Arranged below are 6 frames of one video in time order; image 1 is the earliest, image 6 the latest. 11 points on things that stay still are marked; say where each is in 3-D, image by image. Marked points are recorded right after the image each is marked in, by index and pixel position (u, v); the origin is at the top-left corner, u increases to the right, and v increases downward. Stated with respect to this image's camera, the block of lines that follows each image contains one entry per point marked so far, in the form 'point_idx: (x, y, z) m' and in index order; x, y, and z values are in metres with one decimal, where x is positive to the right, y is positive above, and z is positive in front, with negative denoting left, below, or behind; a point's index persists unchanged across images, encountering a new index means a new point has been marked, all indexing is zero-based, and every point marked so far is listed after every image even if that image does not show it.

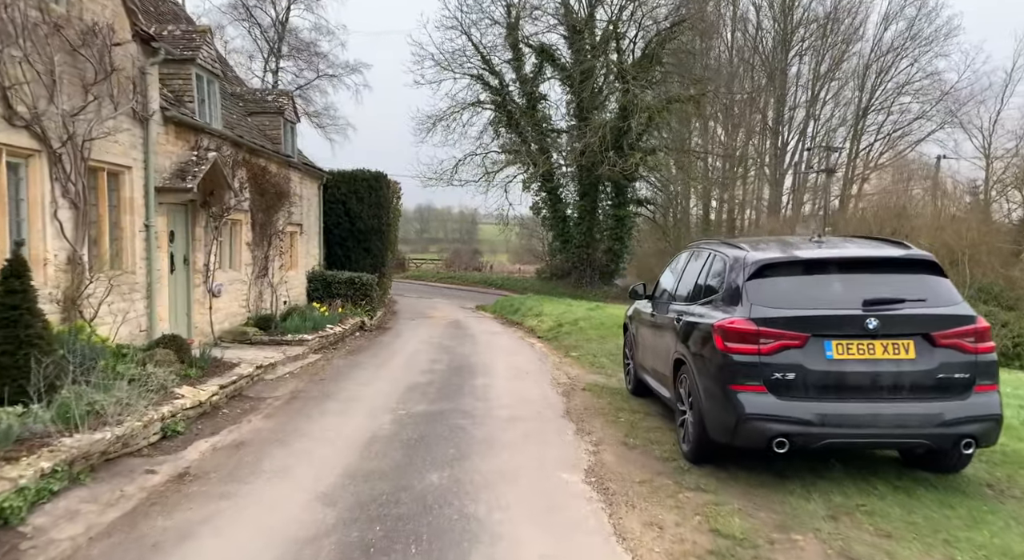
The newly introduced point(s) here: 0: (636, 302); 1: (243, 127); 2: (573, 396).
0: (+1.5, -0.3, +8.9) m
1: (-5.3, +3.0, +14.6) m
2: (+0.8, -1.5, +9.1) m
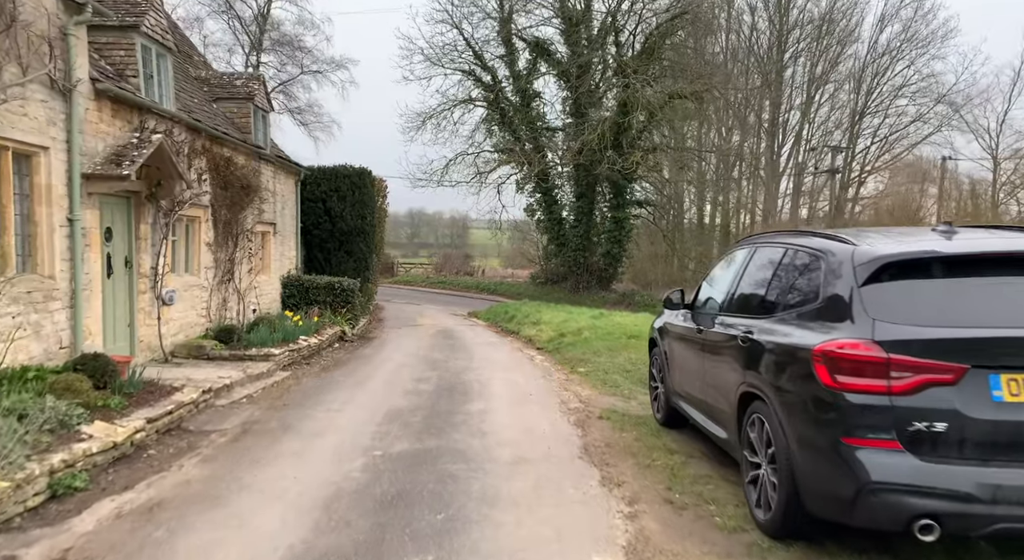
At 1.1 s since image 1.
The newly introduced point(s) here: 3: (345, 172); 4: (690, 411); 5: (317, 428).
0: (+1.6, -0.3, +7.3) m
1: (-5.4, +2.9, +12.9) m
2: (+0.8, -1.5, +7.5) m
3: (-4.4, +2.8, +19.4) m
4: (+1.5, -1.1, +6.5) m
5: (-1.9, -1.5, +7.3) m
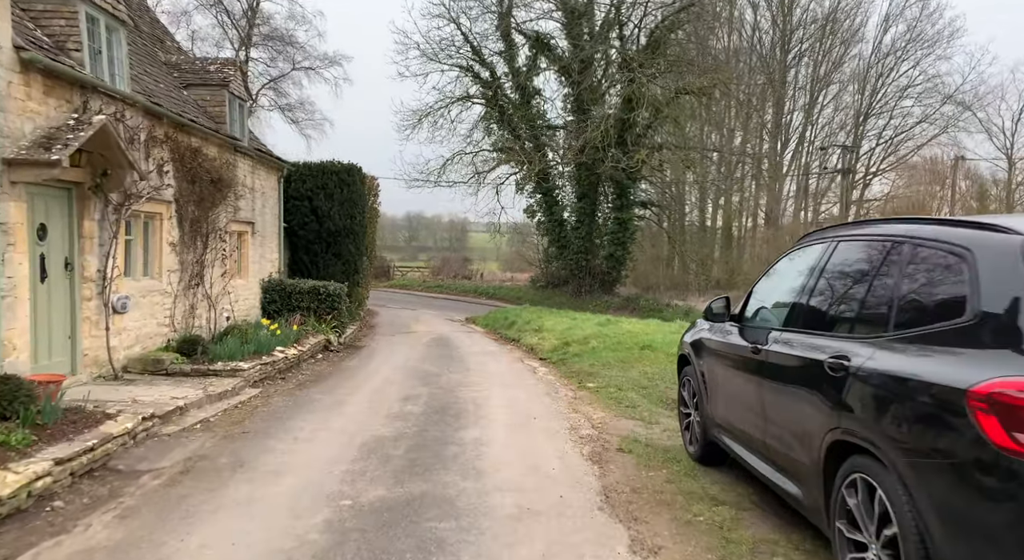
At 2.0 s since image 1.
0: (+1.6, -0.4, +6.0) m
1: (-5.4, +2.9, +11.6) m
2: (+0.8, -1.5, +6.2) m
3: (-4.4, +2.7, +18.1) m
4: (+1.6, -1.2, +5.2) m
5: (-1.9, -1.5, +5.9) m
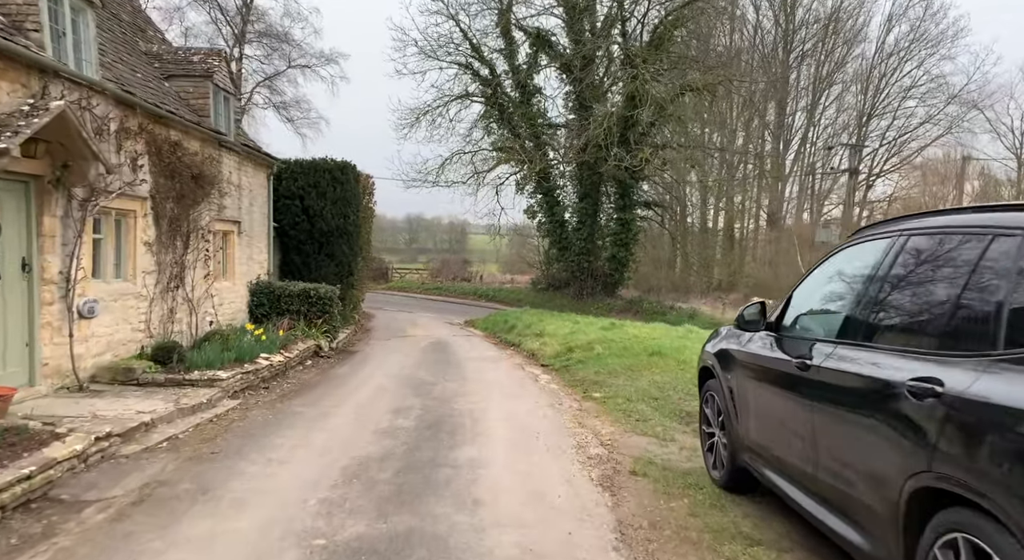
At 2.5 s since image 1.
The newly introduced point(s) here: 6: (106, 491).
0: (+1.6, -0.4, +5.3) m
1: (-5.4, +2.8, +10.9) m
2: (+0.8, -1.6, +5.5) m
3: (-4.4, +2.7, +17.4) m
4: (+1.6, -1.2, +4.5) m
5: (-1.9, -1.5, +5.2) m
6: (-2.8, -1.5, +5.2) m
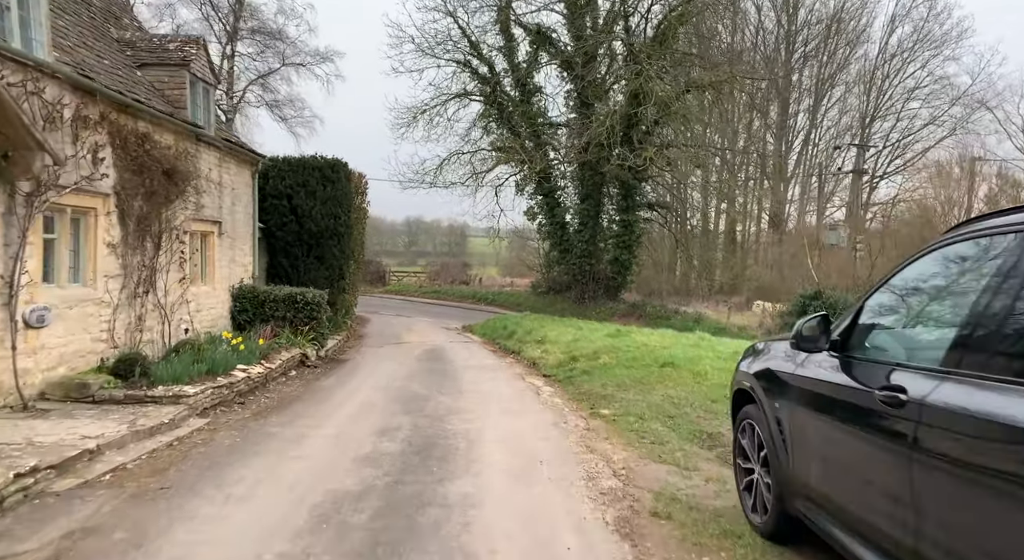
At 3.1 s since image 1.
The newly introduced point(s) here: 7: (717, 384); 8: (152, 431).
0: (+1.6, -0.4, +4.4) m
1: (-5.4, +2.8, +10.0) m
2: (+0.8, -1.6, +4.5) m
3: (-4.4, +2.6, +16.5) m
4: (+1.6, -1.2, +3.6) m
5: (-1.9, -1.6, +4.3) m
6: (-2.8, -1.5, +4.2) m
7: (+2.6, -1.3, +9.4) m
8: (-3.4, -1.4, +7.0) m
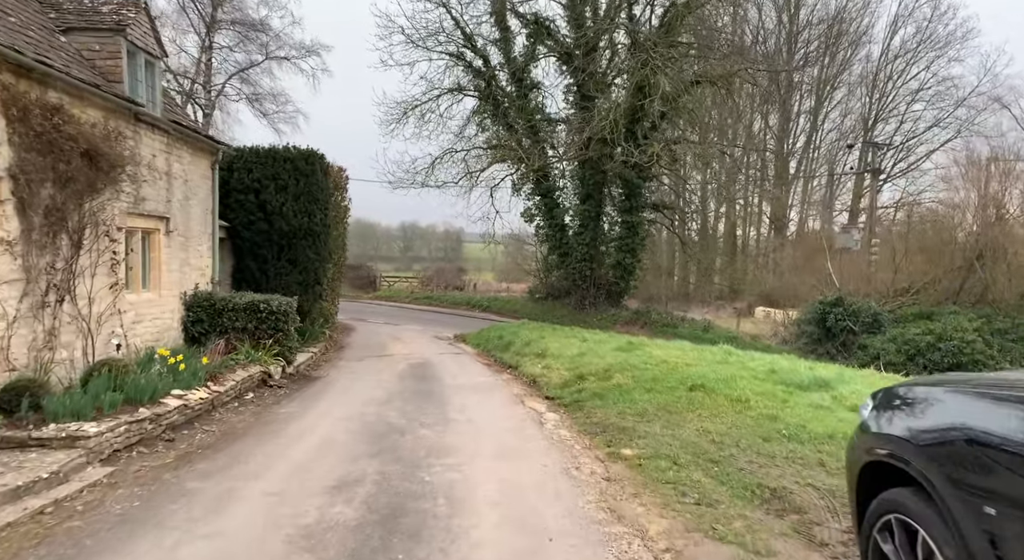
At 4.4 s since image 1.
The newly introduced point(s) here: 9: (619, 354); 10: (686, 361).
0: (+1.6, -0.4, +2.6) m
1: (-5.4, +2.7, +8.1) m
2: (+0.8, -1.6, +2.7) m
3: (-4.5, +2.5, +14.6) m
4: (+1.6, -1.2, +1.8) m
5: (-1.9, -1.6, +2.5) m
6: (-2.8, -1.5, +2.4) m
7: (+2.6, -1.4, +7.6) m
8: (-3.4, -1.5, +5.1) m
9: (+1.8, -1.2, +12.1) m
10: (+2.5, -1.2, +10.9) m
